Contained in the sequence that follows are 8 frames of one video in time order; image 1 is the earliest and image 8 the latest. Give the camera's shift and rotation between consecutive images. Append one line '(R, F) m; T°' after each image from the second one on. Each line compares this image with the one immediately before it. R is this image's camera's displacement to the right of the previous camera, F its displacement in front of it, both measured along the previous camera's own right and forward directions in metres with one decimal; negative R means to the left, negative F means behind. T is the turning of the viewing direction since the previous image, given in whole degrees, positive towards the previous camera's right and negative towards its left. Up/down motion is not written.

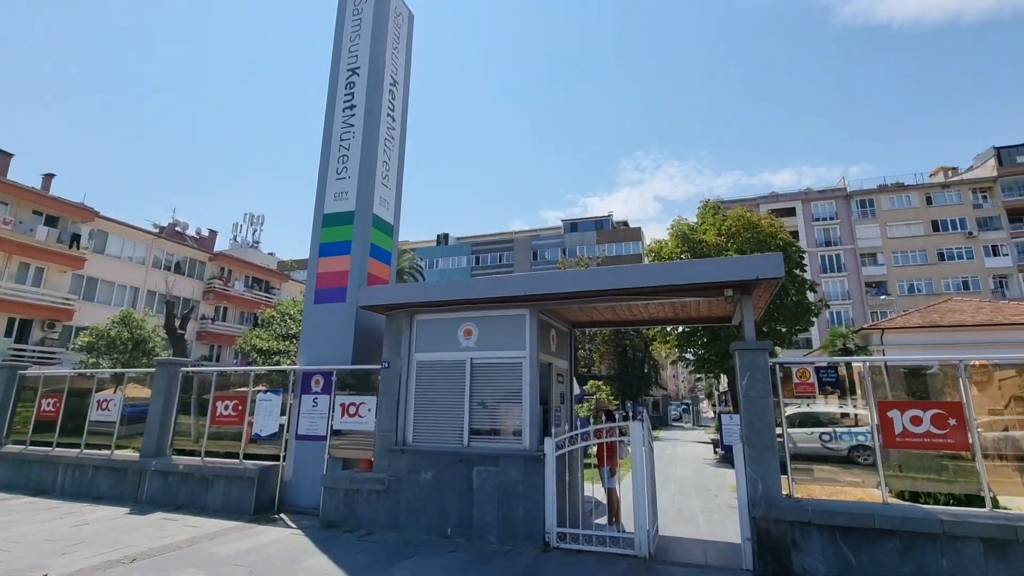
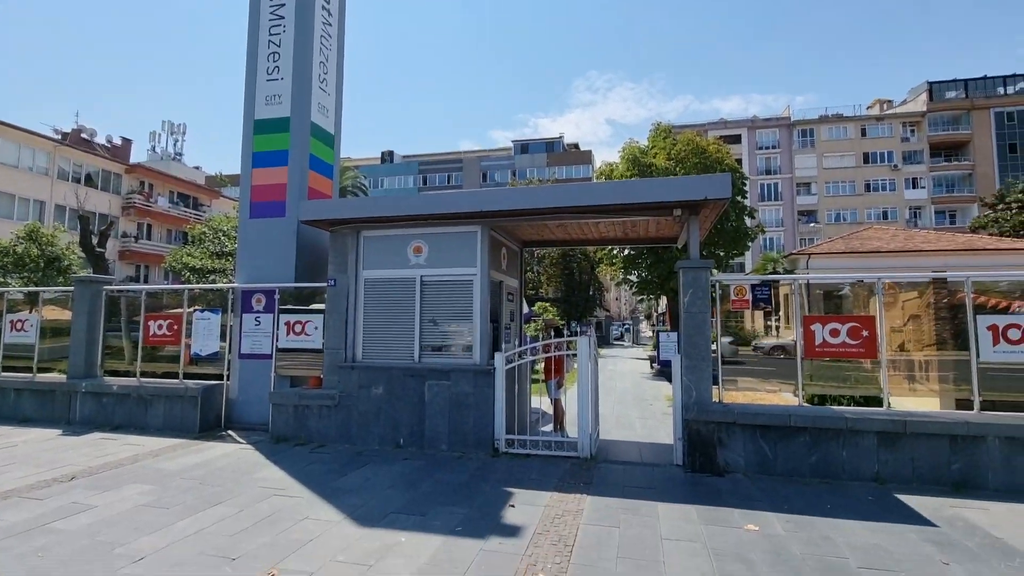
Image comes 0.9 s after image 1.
(0.0, +0.1) m; +6°
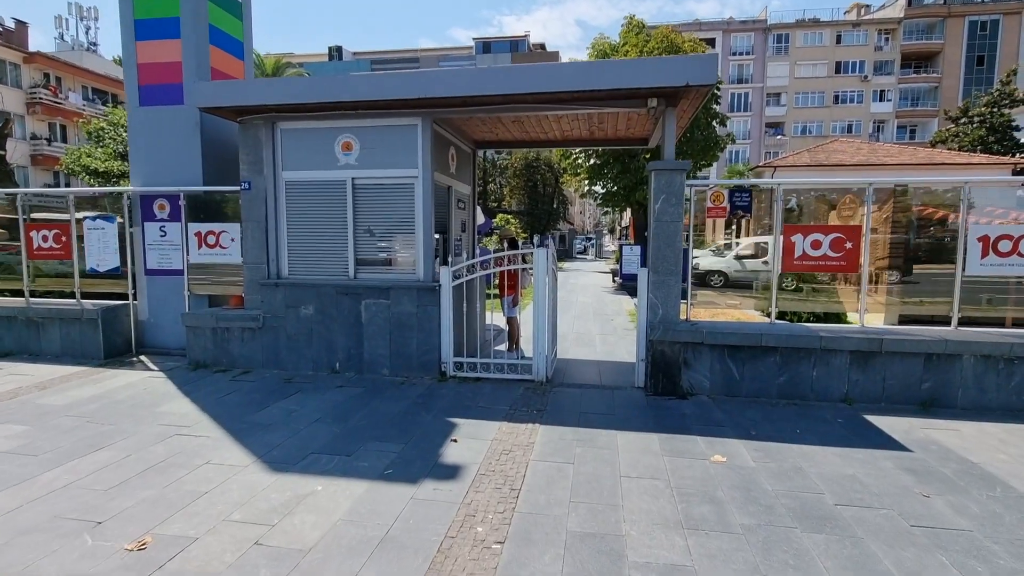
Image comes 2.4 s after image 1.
(+0.2, +0.9) m; +4°
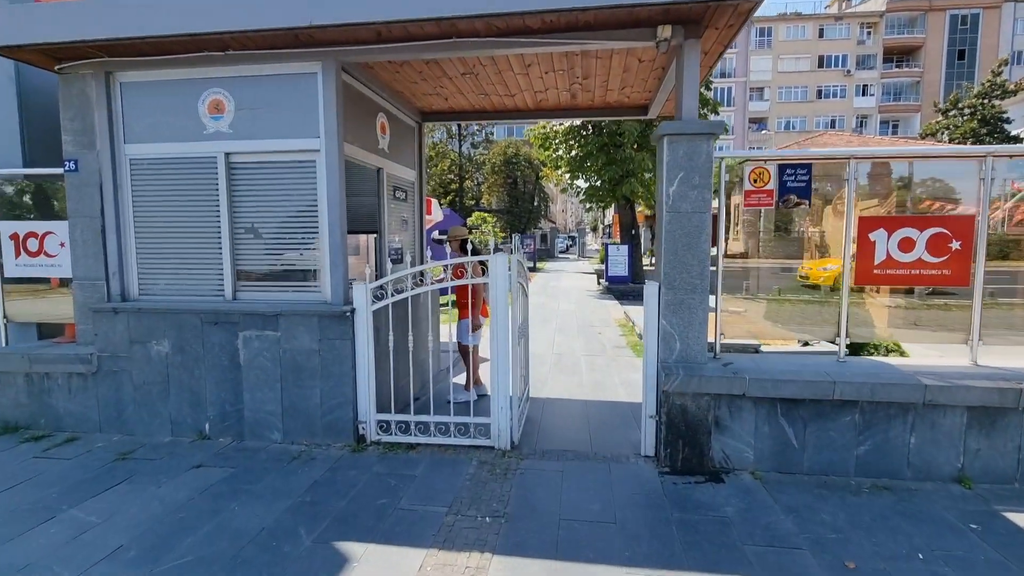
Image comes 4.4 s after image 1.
(+0.3, +2.0) m; +2°
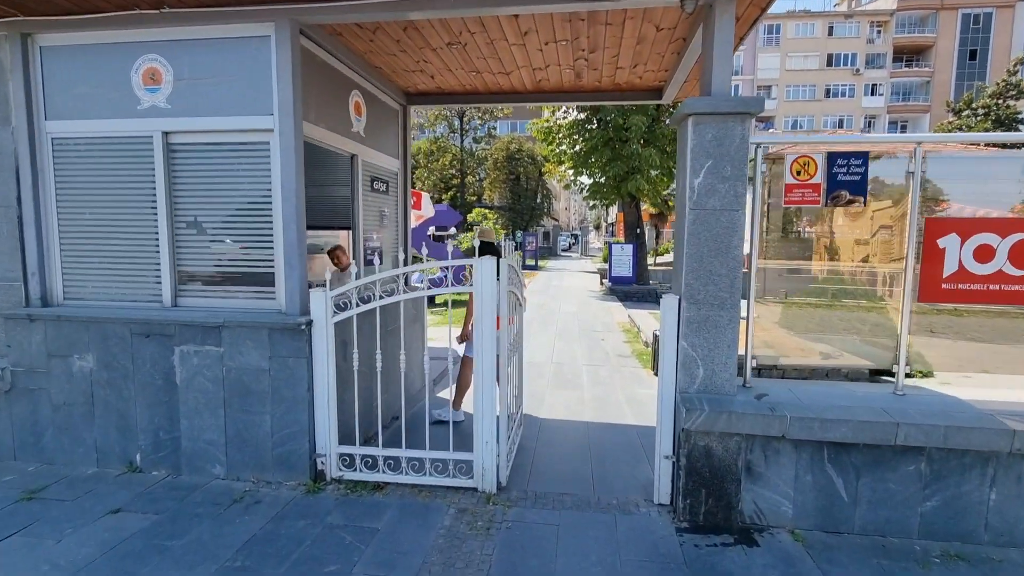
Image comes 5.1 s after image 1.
(+0.1, +0.7) m; 0°
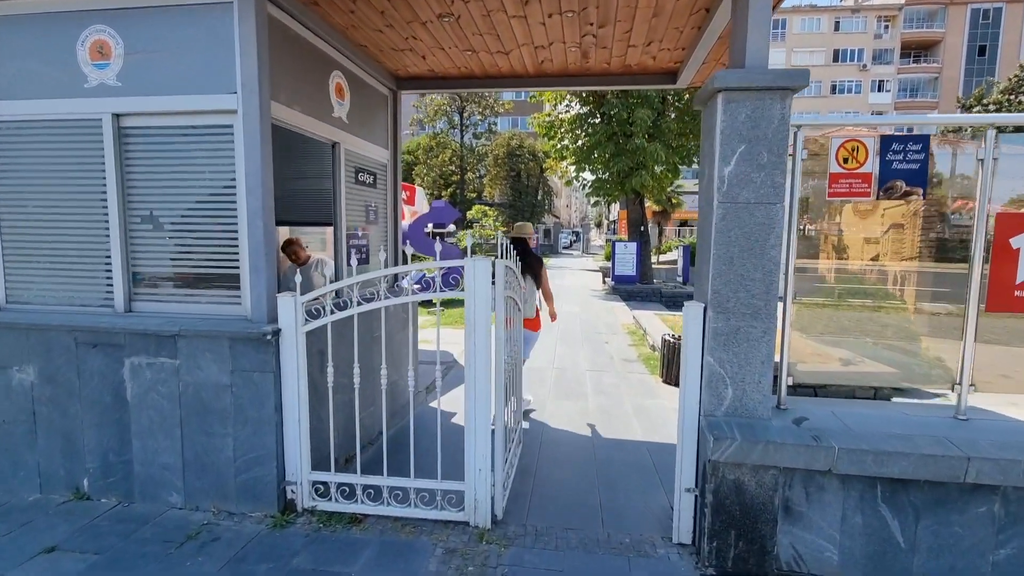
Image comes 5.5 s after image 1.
(0.0, +0.5) m; 0°
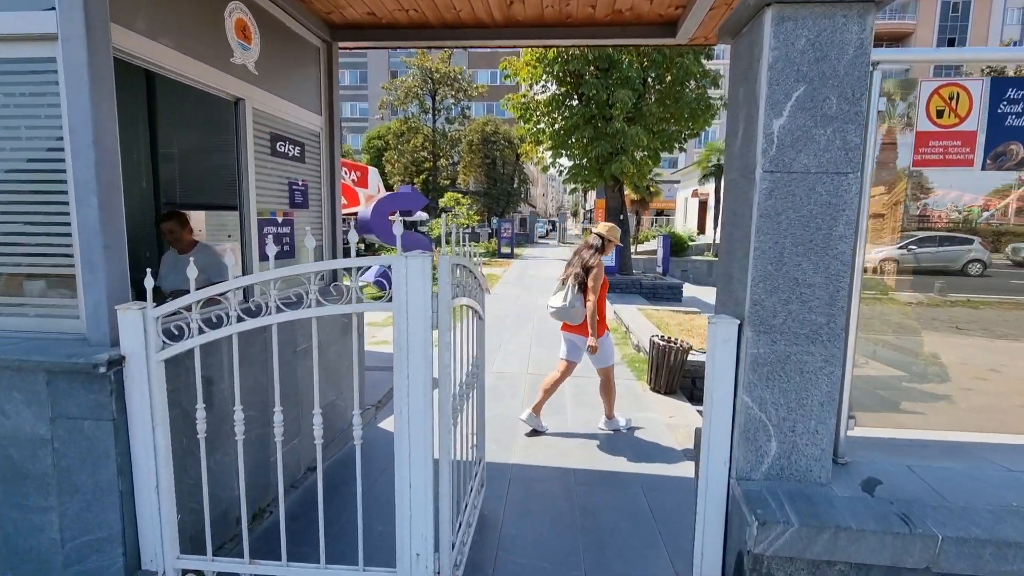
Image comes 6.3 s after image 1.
(+0.1, +0.9) m; +3°
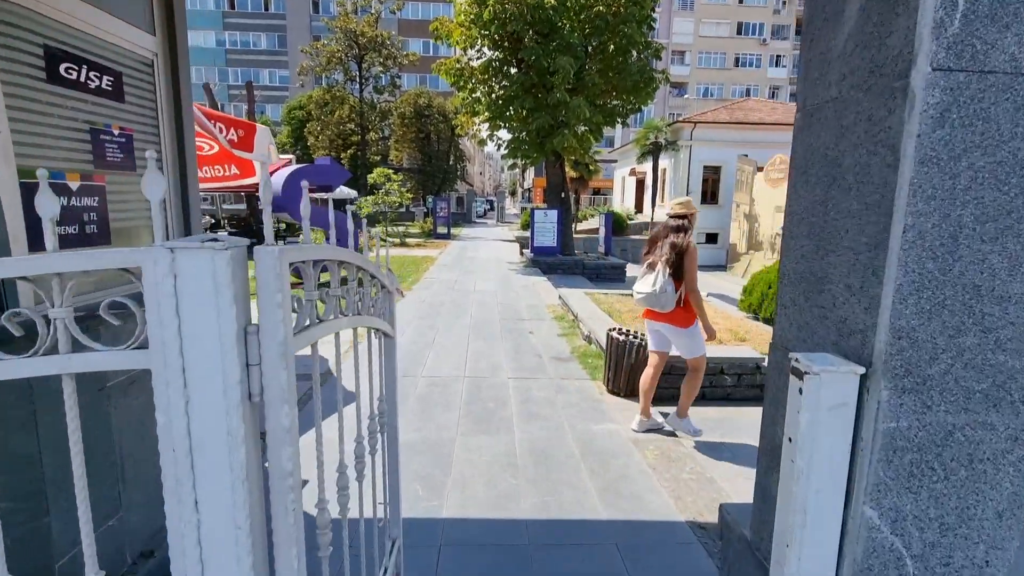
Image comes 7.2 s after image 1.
(+0.1, +1.0) m; +7°
